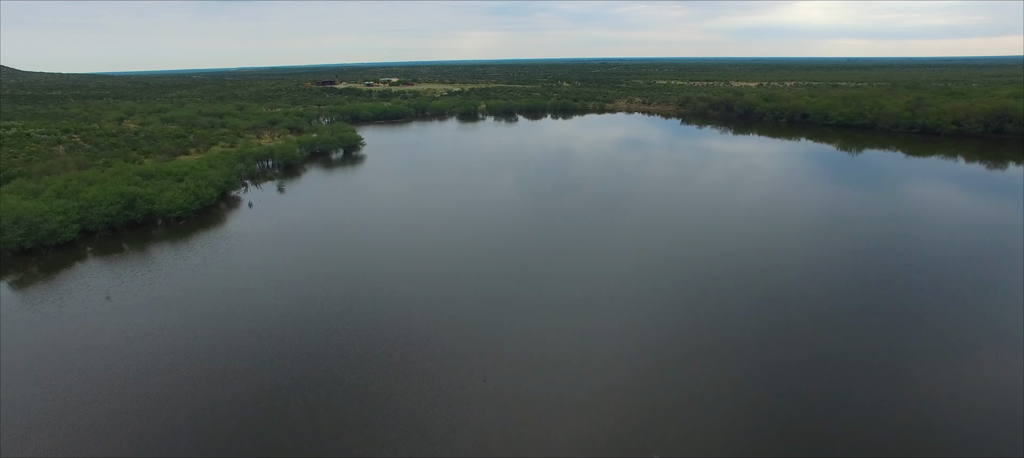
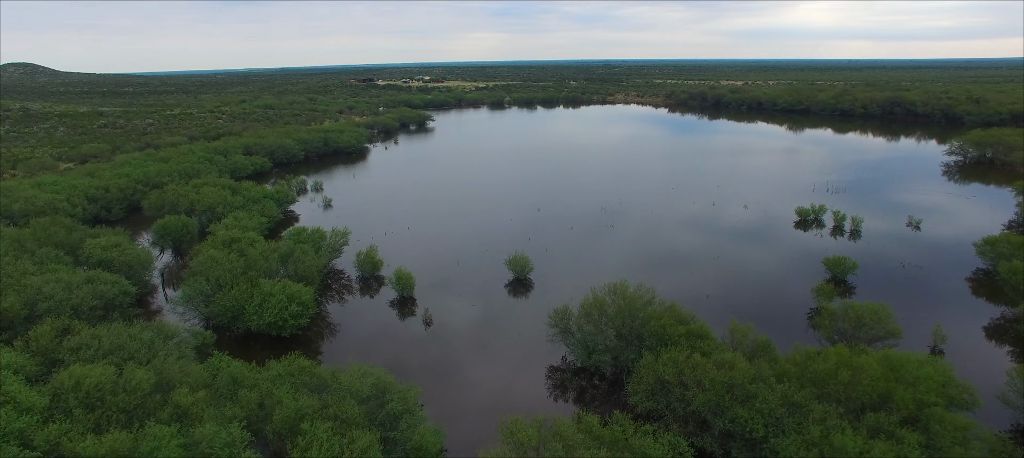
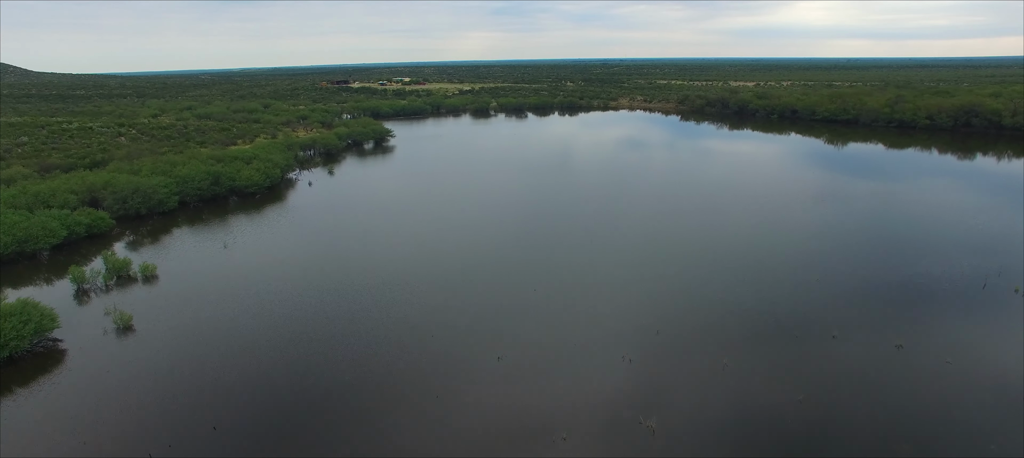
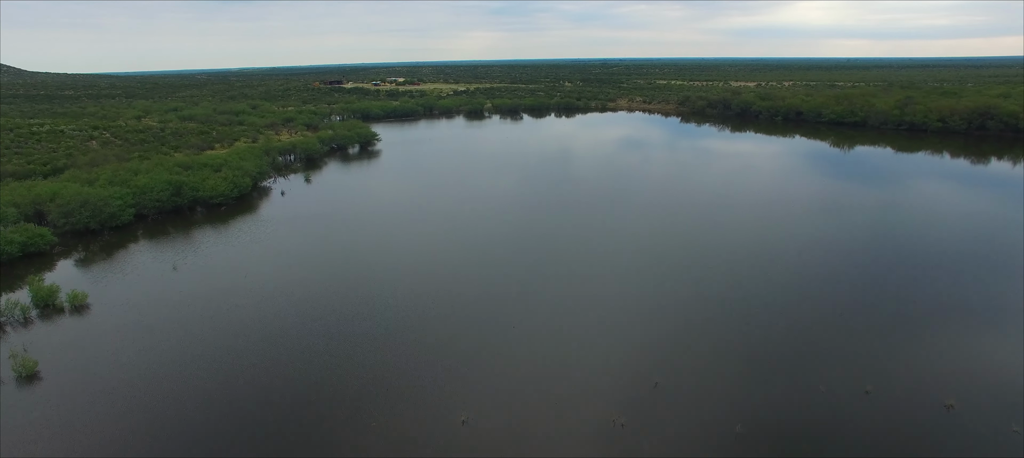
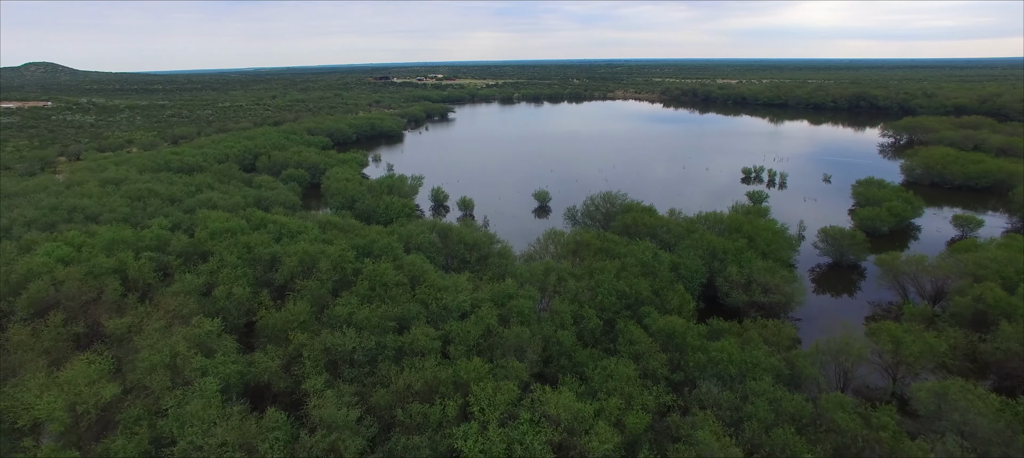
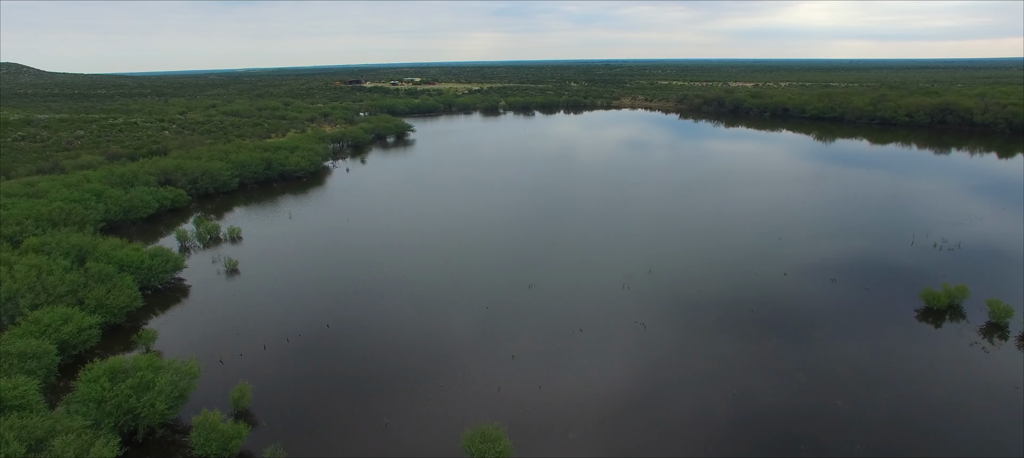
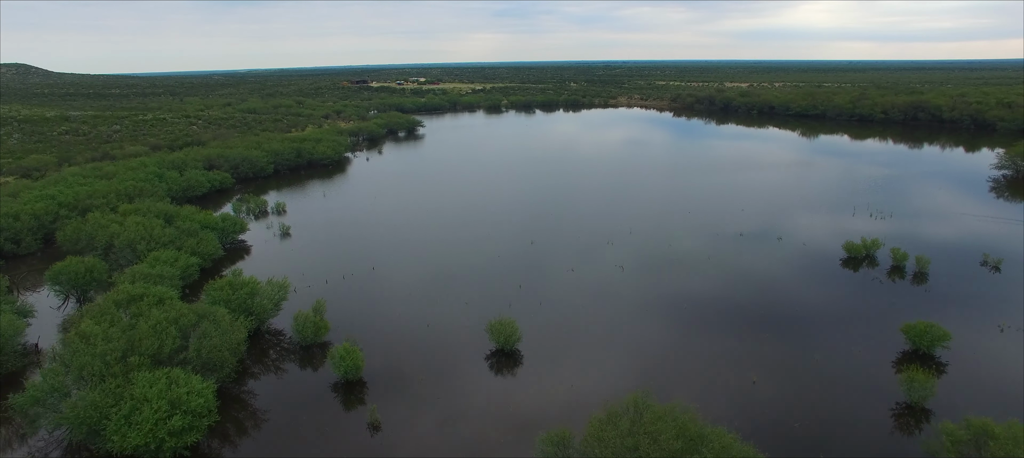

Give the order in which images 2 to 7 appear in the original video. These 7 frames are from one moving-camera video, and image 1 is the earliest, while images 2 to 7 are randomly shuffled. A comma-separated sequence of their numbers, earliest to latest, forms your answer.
4, 3, 6, 7, 2, 5
